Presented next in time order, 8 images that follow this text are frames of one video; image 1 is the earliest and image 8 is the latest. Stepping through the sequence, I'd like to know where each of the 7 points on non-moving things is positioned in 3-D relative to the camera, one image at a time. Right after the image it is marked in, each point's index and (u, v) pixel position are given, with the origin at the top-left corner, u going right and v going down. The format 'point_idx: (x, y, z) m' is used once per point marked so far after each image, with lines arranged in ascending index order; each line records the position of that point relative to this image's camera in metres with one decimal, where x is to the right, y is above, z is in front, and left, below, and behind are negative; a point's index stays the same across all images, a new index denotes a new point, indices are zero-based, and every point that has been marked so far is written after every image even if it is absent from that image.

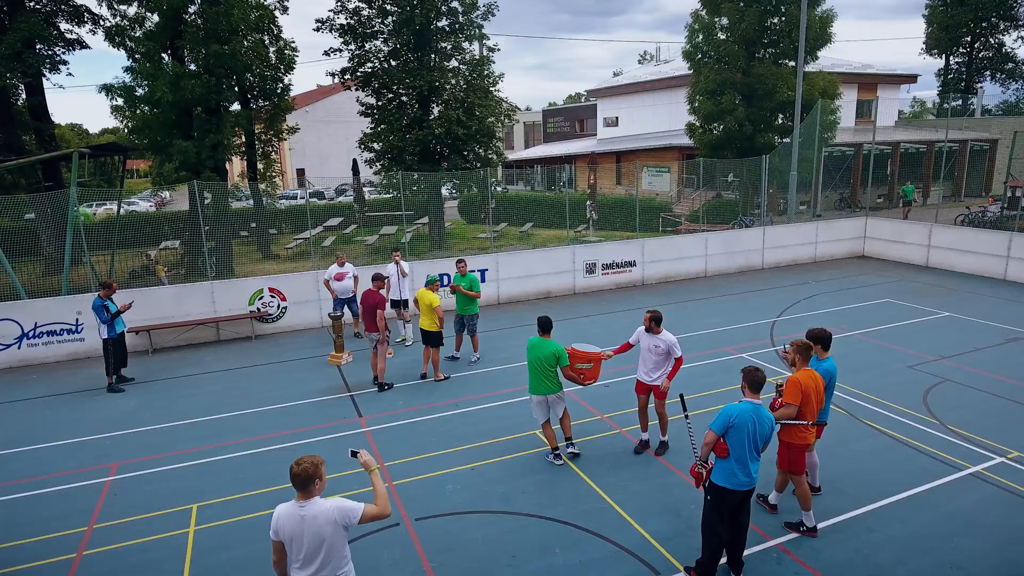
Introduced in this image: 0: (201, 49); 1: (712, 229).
0: (-8.2, +6.3, +17.1) m
1: (+5.9, +1.7, +19.1) m
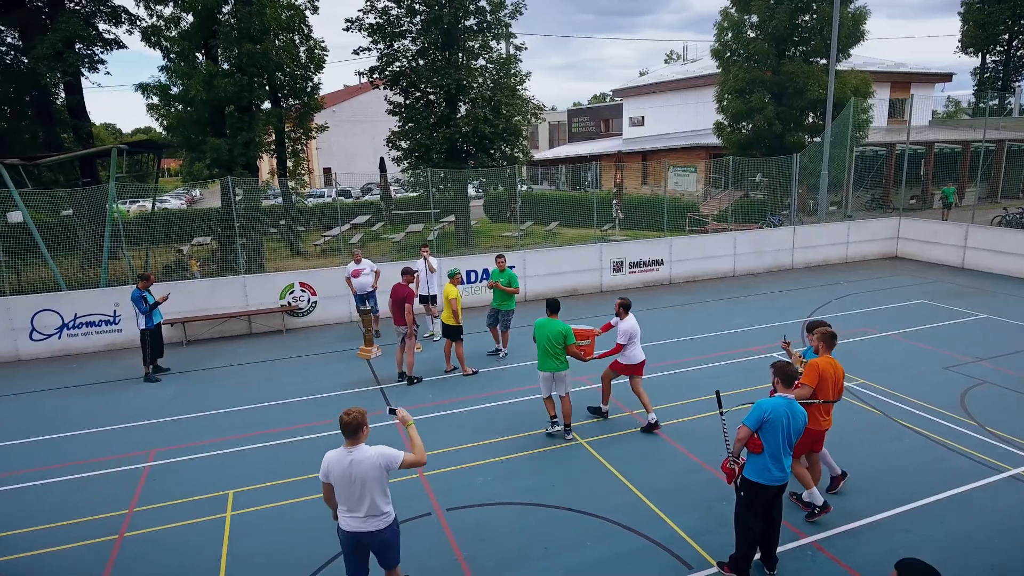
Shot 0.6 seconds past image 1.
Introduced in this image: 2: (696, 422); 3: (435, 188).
0: (-7.5, +6.5, +17.4) m
1: (+6.7, +1.7, +18.9) m
2: (+2.3, -1.7, +8.1) m
3: (-1.9, +2.4, +15.7) m
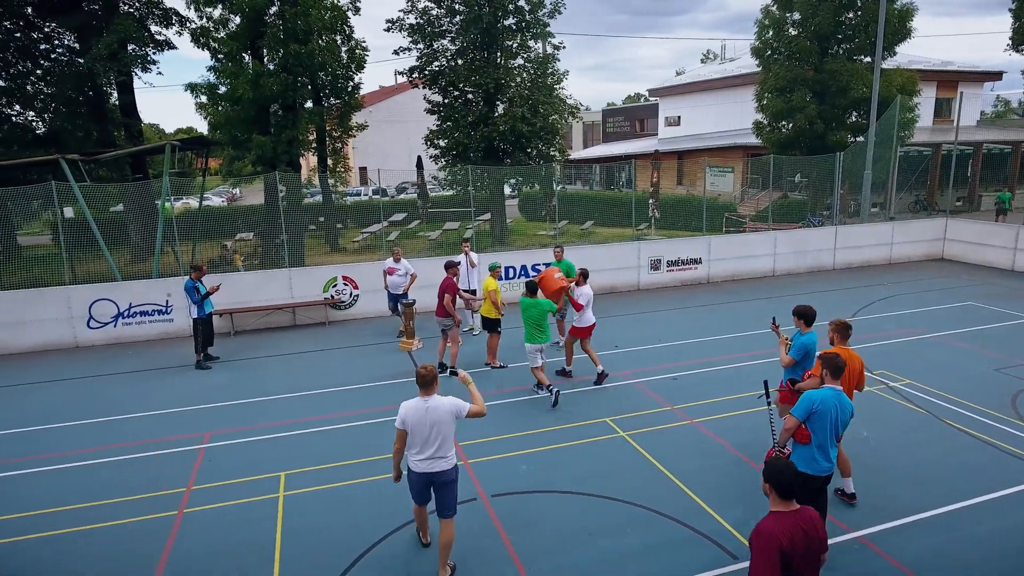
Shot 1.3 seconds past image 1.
0: (-6.4, +6.6, +17.9) m
1: (+7.8, +1.7, +18.6) m
2: (+2.8, -1.6, +8.1) m
3: (-1.0, +2.5, +15.9) m
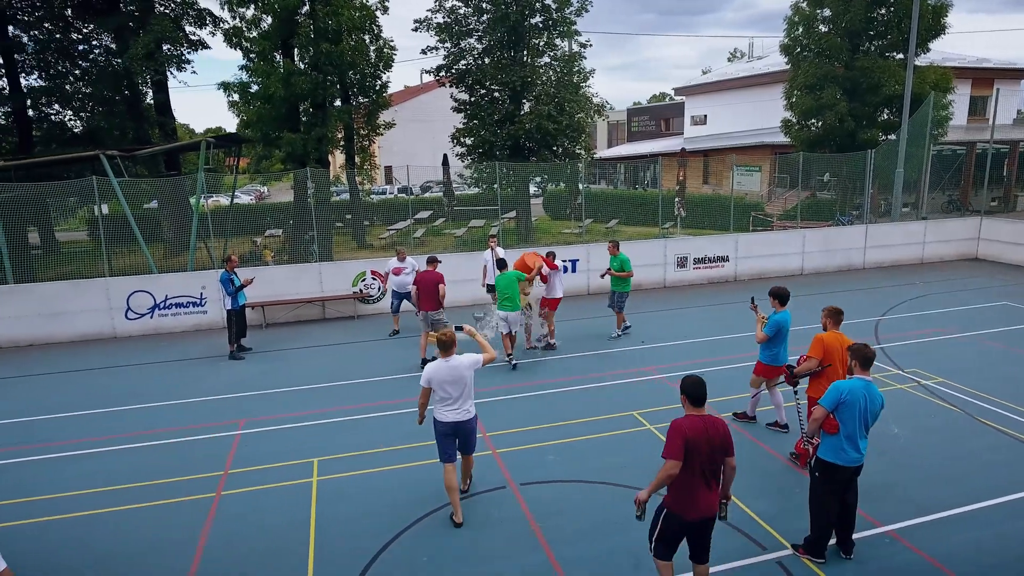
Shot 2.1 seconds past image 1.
0: (-5.7, +6.8, +18.2) m
1: (+8.5, +1.7, +18.4) m
2: (+3.2, -1.6, +8.1) m
3: (-0.3, +2.6, +16.0) m
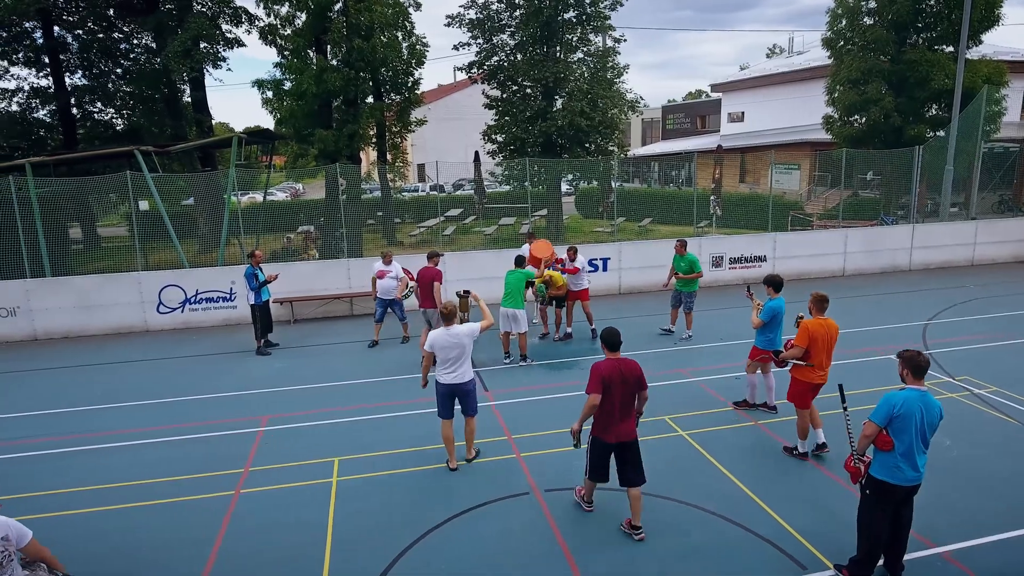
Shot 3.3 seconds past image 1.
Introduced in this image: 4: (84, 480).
0: (-4.8, +6.9, +18.2) m
1: (+9.3, +1.7, +17.8) m
2: (+3.5, -1.6, +7.7) m
3: (+0.4, +2.7, +15.7) m
4: (-4.7, -2.1, +7.1) m
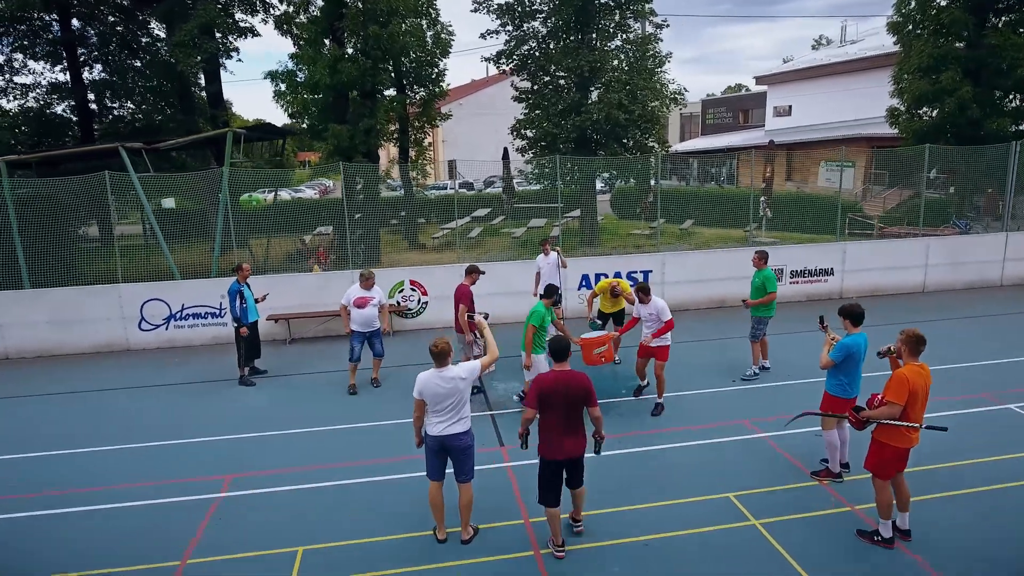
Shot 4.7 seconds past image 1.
0: (-3.9, +6.7, +16.8) m
1: (+10.1, +1.3, +15.7) m
2: (+3.7, -1.9, +6.0) m
3: (+1.1, +2.4, +14.1) m
4: (-4.6, -2.4, +5.8) m
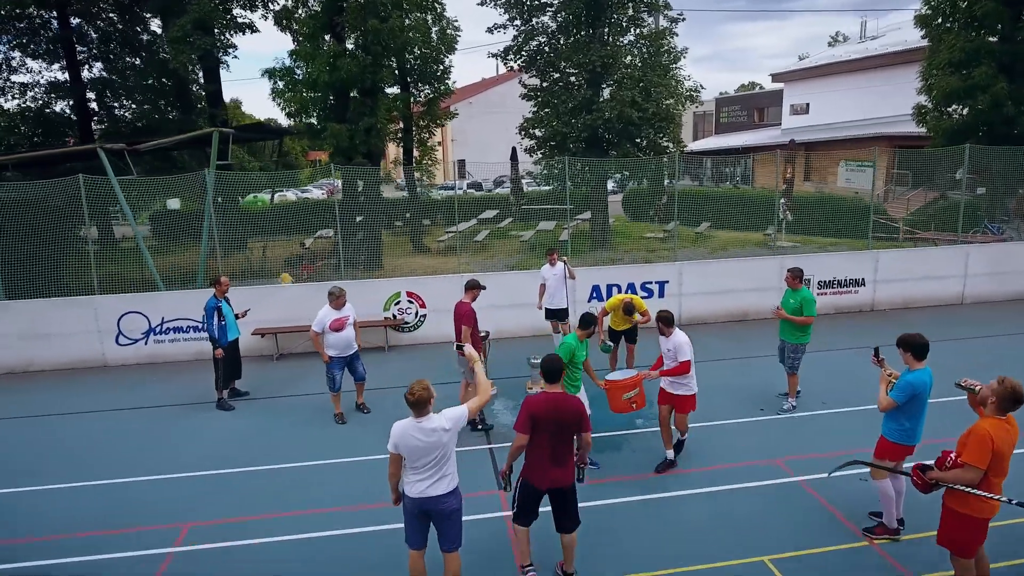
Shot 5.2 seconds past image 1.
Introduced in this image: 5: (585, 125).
0: (-3.8, +6.5, +16.1) m
1: (+10.2, +1.1, +14.8) m
2: (+3.7, -2.1, +5.1) m
3: (+1.2, +2.2, +13.3) m
4: (-4.6, -2.6, +5.1) m
5: (+2.1, +4.6, +18.2) m
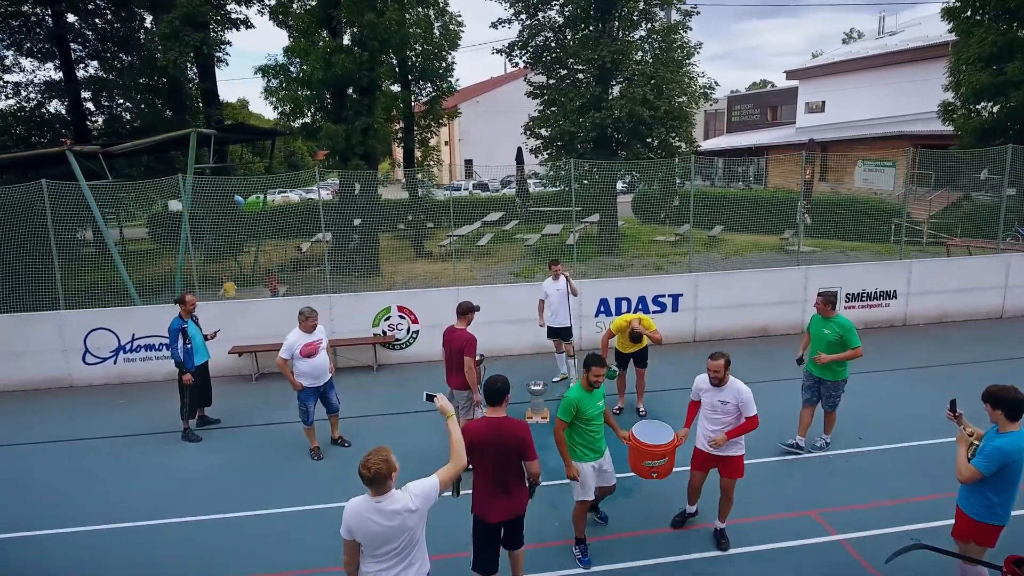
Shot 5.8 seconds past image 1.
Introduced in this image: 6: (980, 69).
0: (-3.7, +6.3, +15.3) m
1: (+10.3, +0.9, +13.8) m
2: (+3.6, -2.4, +4.3) m
3: (+1.3, +2.0, +12.5) m
4: (-4.6, -2.8, +4.4) m
5: (+2.2, +4.4, +17.3) m
6: (+12.6, +5.9, +17.4) m
